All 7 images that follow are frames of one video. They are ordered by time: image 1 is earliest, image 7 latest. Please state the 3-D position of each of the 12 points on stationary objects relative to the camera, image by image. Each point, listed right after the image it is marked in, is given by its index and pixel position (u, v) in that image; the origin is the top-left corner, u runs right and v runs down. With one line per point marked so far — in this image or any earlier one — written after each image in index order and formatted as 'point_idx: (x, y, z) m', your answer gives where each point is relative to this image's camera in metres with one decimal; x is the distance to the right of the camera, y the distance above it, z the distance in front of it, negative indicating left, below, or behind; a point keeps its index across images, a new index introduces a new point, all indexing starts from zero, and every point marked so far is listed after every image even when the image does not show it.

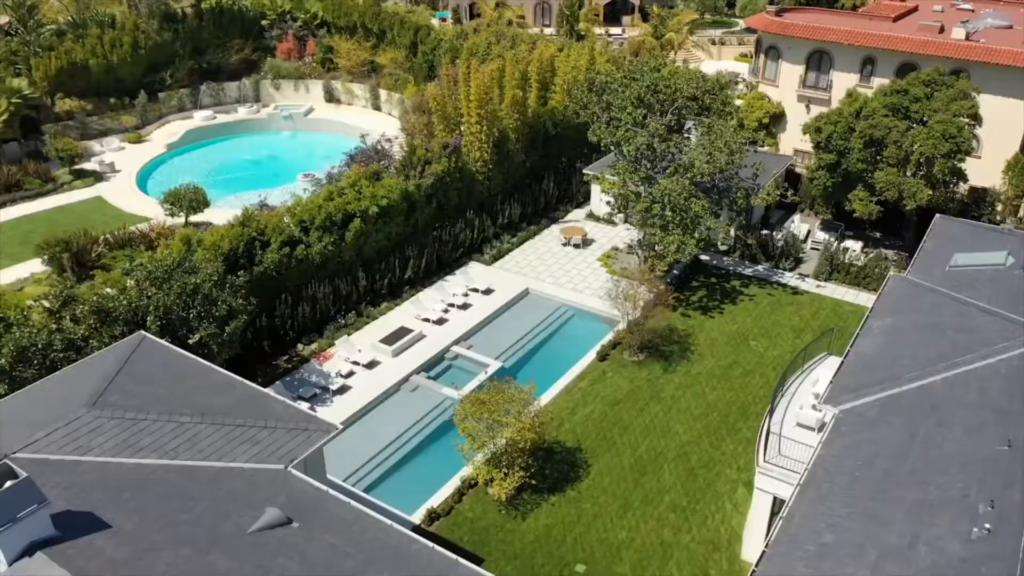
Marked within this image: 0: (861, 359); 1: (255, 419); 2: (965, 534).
0: (+6.9, -1.5, +18.7) m
1: (-4.6, -2.3, +17.1) m
2: (+6.3, -3.4, +13.2) m
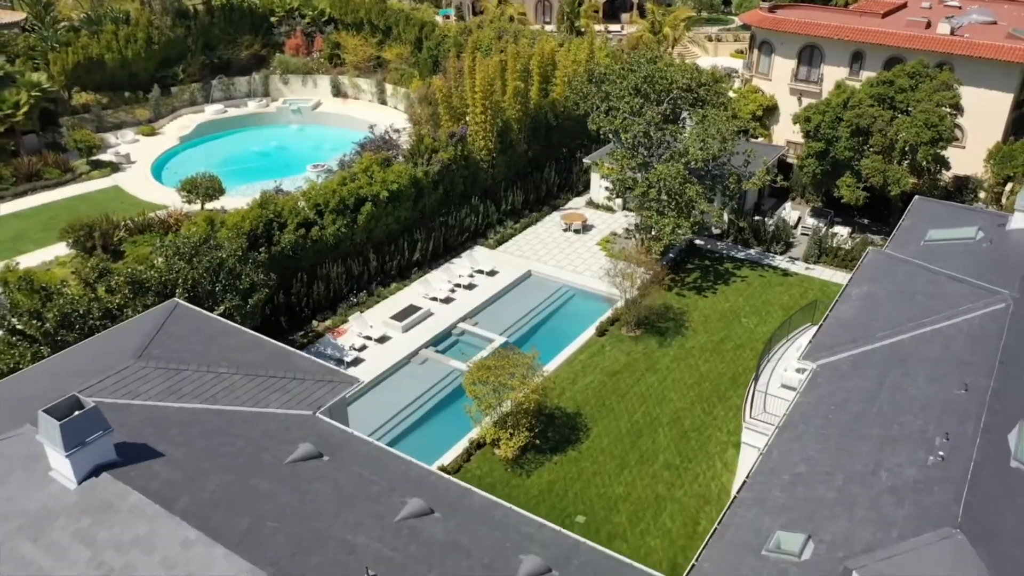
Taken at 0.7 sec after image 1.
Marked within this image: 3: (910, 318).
0: (+7.0, -0.8, +20.3) m
1: (-4.5, -1.6, +18.7) m
2: (+6.4, -2.7, +14.9) m
3: (+8.3, -0.6, +19.8) m
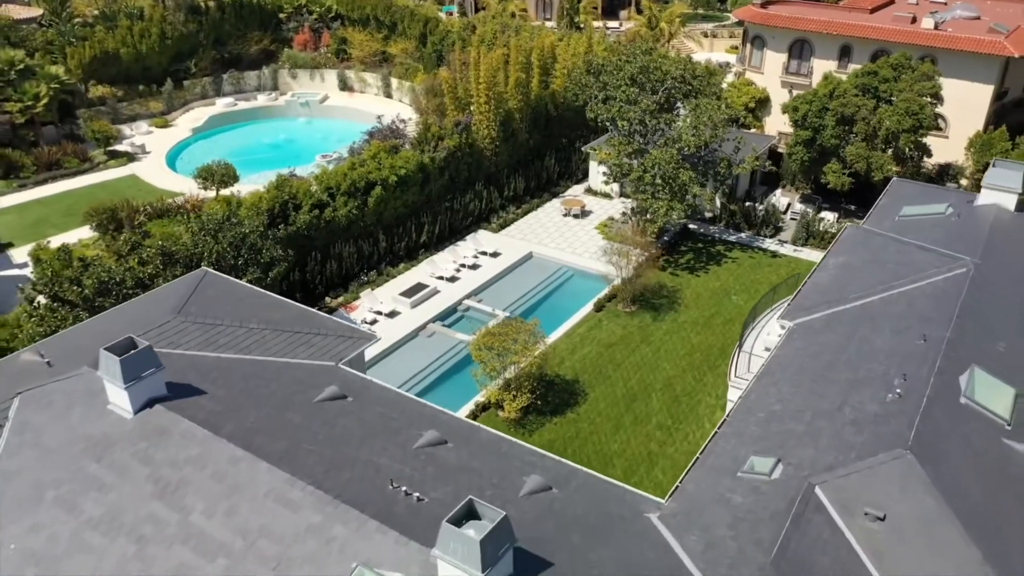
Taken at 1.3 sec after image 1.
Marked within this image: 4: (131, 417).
0: (+7.1, 0.0, +22.1) m
1: (-4.4, -0.8, +20.5) m
2: (+6.5, -1.9, +16.7) m
3: (+8.4, +0.1, +21.7) m
4: (-6.3, -2.1, +15.7) m
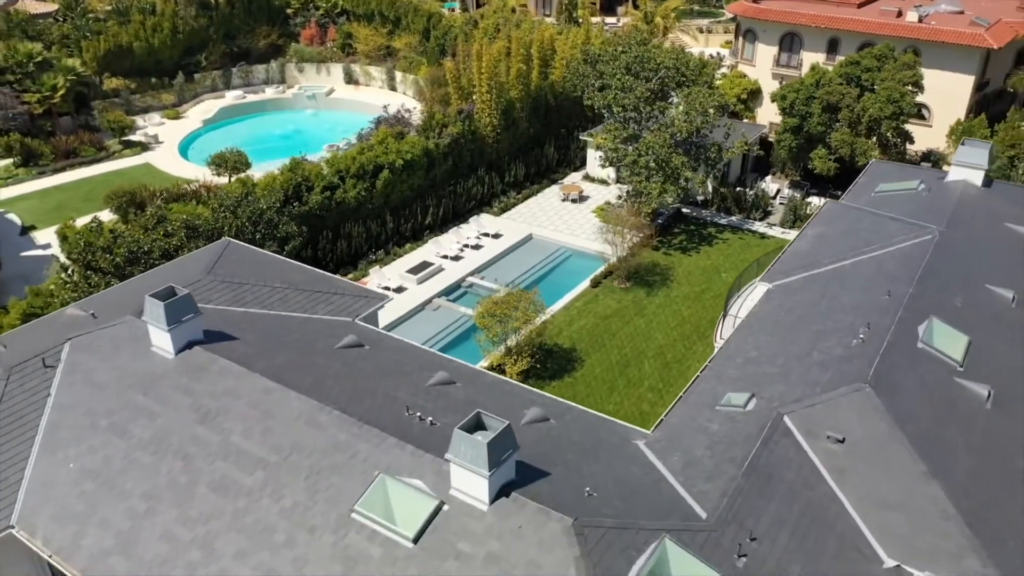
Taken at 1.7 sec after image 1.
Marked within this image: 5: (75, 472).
0: (+7.1, +0.8, +24.0) m
1: (-4.4, 0.0, +22.4) m
2: (+6.5, -1.1, +18.5) m
3: (+8.4, +1.0, +23.5) m
4: (-6.3, -1.3, +17.5) m
5: (-7.1, -3.0, +15.5) m
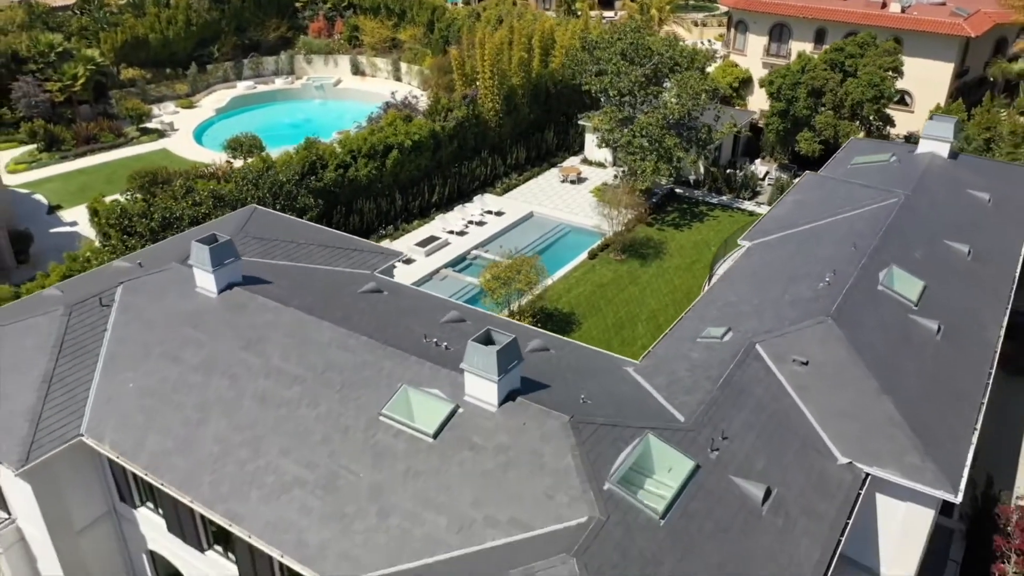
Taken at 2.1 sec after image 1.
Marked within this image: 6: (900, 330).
0: (+7.2, +1.9, +26.2) m
1: (-4.3, +1.1, +24.6) m
2: (+6.6, 0.0, +20.7) m
3: (+8.5, +2.1, +25.7) m
4: (-6.2, -0.2, +19.8) m
5: (-7.1, -1.9, +17.8) m
6: (+7.8, -0.8, +19.2) m
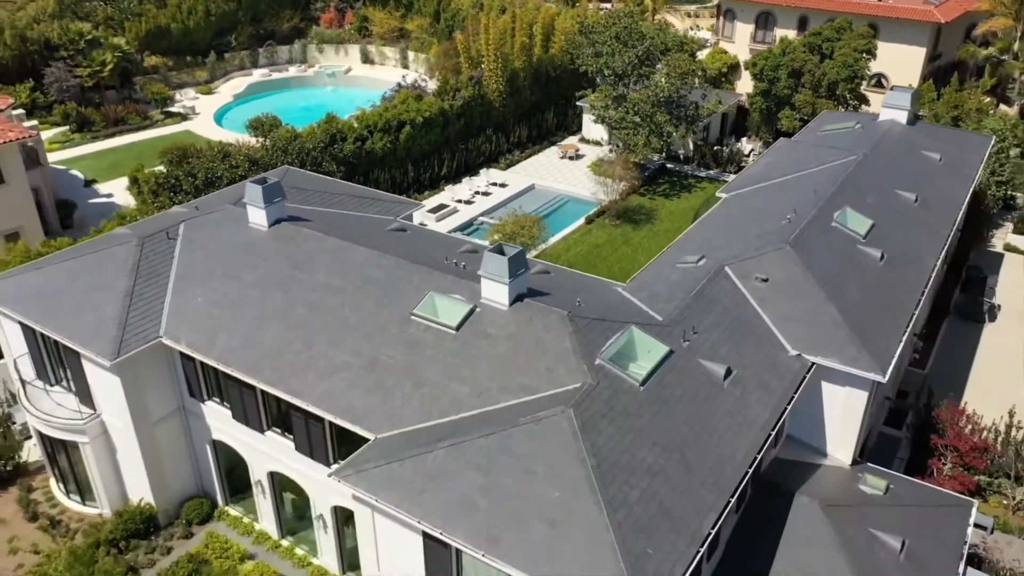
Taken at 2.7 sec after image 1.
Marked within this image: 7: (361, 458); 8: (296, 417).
0: (+7.4, +3.5, +29.6) m
1: (-4.1, +2.7, +28.0) m
2: (+6.8, +1.6, +24.1) m
3: (+8.7, +3.7, +29.1) m
4: (-6.0, +1.4, +23.2) m
5: (-6.9, -0.3, +21.2) m
6: (+8.0, +0.7, +22.6) m
7: (-2.6, -2.9, +16.5) m
8: (-4.3, -2.6, +19.0) m
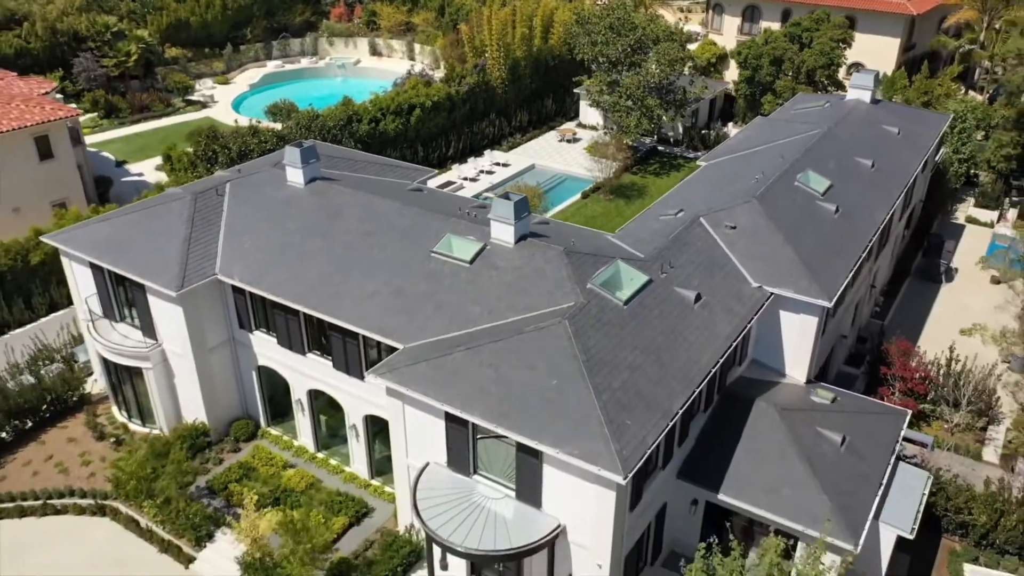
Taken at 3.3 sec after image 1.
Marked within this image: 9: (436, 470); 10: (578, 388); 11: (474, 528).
0: (+7.5, +4.9, +33.1) m
1: (-4.0, +4.1, +31.5) m
2: (+6.9, +3.0, +27.6) m
3: (+8.8, +5.1, +32.6) m
4: (-5.9, +2.8, +26.7) m
5: (-6.8, +1.1, +24.7) m
6: (+8.1, +2.2, +26.2) m
7: (-2.5, -1.5, +20.0) m
8: (-4.2, -1.2, +22.5) m
9: (-1.6, -3.8, +19.9) m
10: (+1.3, -1.9, +18.1) m
11: (-0.7, -4.6, +18.3) m
